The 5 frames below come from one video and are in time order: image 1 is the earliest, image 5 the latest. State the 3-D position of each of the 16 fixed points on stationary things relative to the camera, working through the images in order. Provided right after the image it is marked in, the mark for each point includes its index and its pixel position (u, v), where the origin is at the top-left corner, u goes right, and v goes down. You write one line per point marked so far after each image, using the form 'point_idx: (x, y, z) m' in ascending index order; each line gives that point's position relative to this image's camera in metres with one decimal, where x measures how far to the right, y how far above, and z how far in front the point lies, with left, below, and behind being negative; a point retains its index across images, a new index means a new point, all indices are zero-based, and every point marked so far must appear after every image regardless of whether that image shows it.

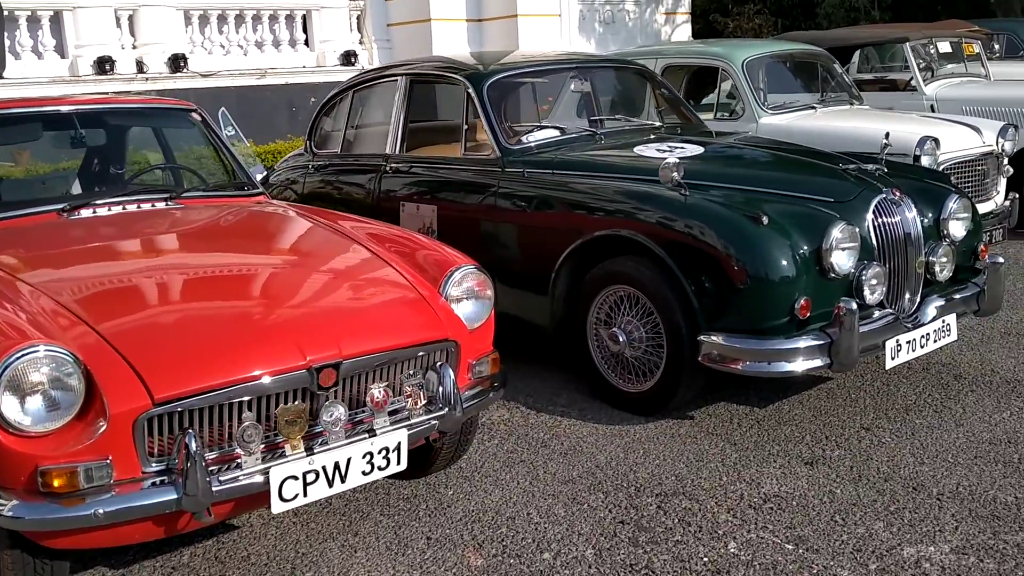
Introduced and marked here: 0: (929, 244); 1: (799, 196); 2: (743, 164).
0: (+1.9, +0.2, +4.4) m
1: (+1.2, +0.4, +4.2) m
2: (+1.1, +0.6, +4.5) m
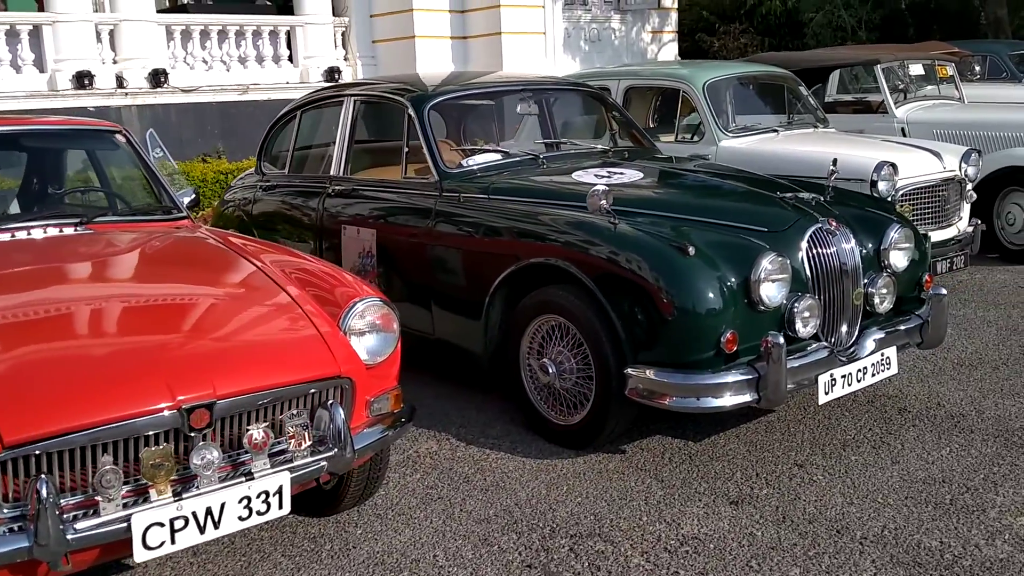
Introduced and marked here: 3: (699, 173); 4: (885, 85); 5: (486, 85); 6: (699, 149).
0: (+1.6, +0.1, +4.3) m
1: (+0.9, +0.2, +4.1) m
2: (+0.8, +0.4, +4.4) m
3: (+1.0, +0.6, +5.0) m
4: (+3.5, +1.9, +9.1) m
5: (-0.1, +1.1, +5.4) m
6: (+1.3, +1.0, +7.1) m
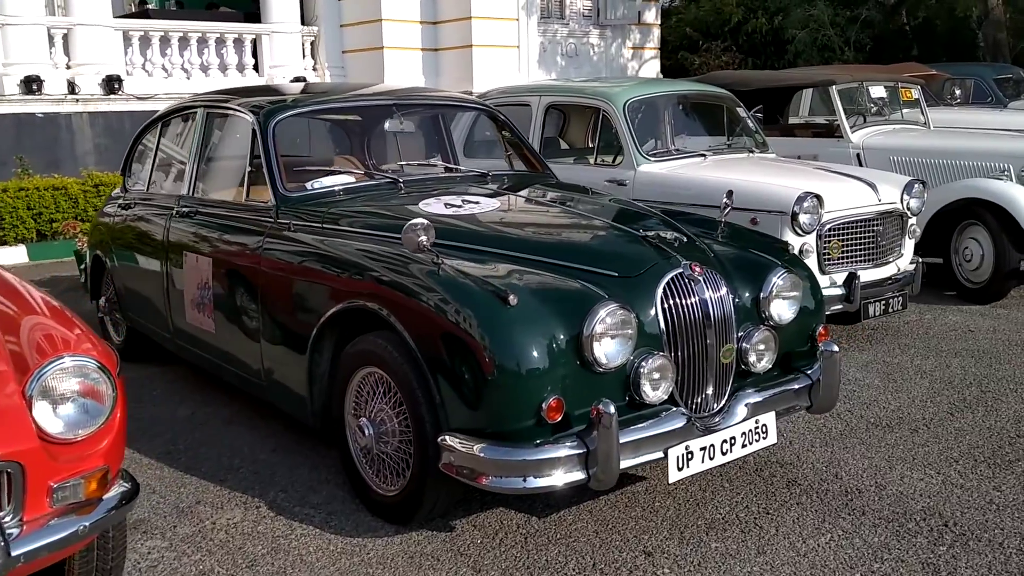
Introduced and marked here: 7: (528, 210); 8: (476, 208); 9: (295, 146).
0: (+0.9, -0.2, +3.7) m
1: (+0.2, +0.1, +3.5) m
2: (+0.1, +0.2, +3.8) m
3: (+0.3, +0.4, +4.4) m
4: (+2.9, +1.6, +8.5) m
5: (-0.8, +0.9, +4.8) m
6: (+0.7, +0.8, +6.5) m
7: (+0.1, +0.3, +4.2) m
8: (-0.2, +0.3, +4.2) m
9: (-1.0, +0.7, +4.6) m
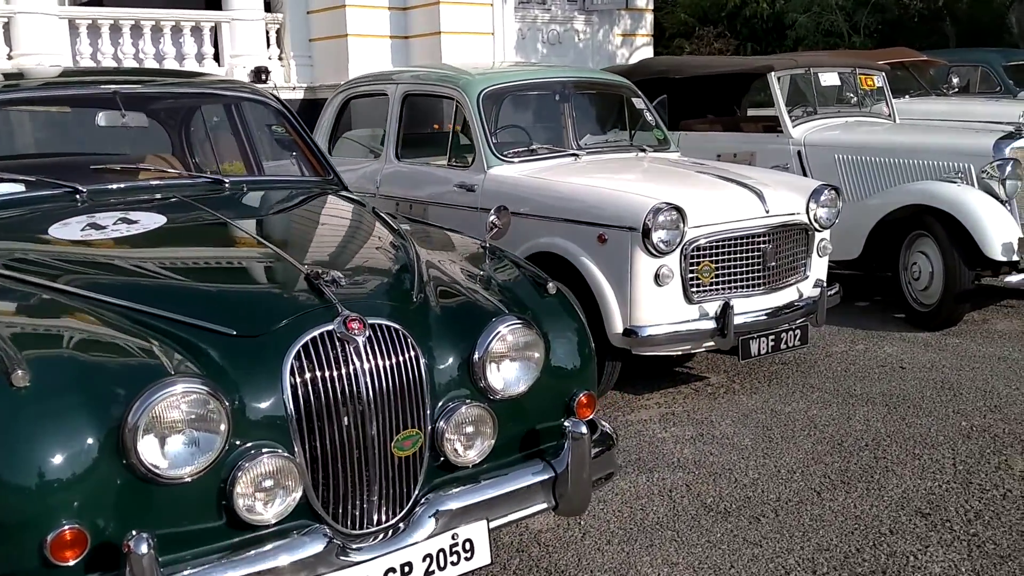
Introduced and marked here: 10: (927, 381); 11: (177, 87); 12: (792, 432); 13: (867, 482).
0: (-0.2, -0.3, +2.7) m
1: (-0.9, -0.1, +2.5) m
2: (-1.0, +0.1, +2.8) m
3: (-0.8, +0.2, +3.4) m
4: (+2.0, +1.4, +7.3) m
5: (-1.8, +0.8, +3.8) m
6: (-0.2, +0.6, +5.5) m
7: (-1.0, +0.2, +3.2) m
8: (-1.2, +0.2, +3.2) m
9: (-2.0, +0.5, +3.6) m
10: (+2.2, -0.5, +5.2) m
11: (-1.4, +0.8, +4.1) m
12: (+1.3, -0.7, +4.4) m
13: (+1.4, -0.8, +3.9) m
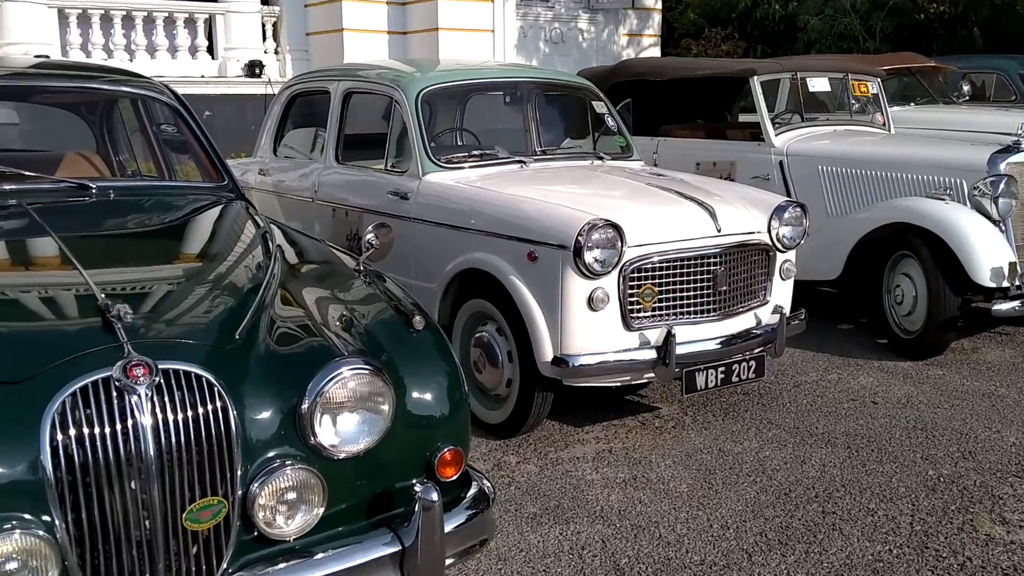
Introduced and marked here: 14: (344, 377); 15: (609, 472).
0: (-0.6, -0.4, +2.2) m
1: (-1.2, -0.2, +2.1) m
2: (-1.4, 0.0, +2.4) m
3: (-1.1, +0.1, +2.9) m
4: (+1.8, +1.3, +6.8) m
5: (-2.1, +0.7, +3.4) m
6: (-0.5, +0.5, +5.0) m
7: (-1.3, +0.1, +2.8) m
8: (-1.6, +0.1, +2.8) m
9: (-2.4, +0.5, +3.2) m
10: (+1.9, -0.6, +4.7) m
11: (-1.7, +0.8, +3.7) m
12: (+0.9, -0.8, +4.0) m
13: (+1.1, -0.9, +3.4) m
14: (-0.4, -0.2, +2.3) m
15: (+0.4, -0.8, +4.1) m
